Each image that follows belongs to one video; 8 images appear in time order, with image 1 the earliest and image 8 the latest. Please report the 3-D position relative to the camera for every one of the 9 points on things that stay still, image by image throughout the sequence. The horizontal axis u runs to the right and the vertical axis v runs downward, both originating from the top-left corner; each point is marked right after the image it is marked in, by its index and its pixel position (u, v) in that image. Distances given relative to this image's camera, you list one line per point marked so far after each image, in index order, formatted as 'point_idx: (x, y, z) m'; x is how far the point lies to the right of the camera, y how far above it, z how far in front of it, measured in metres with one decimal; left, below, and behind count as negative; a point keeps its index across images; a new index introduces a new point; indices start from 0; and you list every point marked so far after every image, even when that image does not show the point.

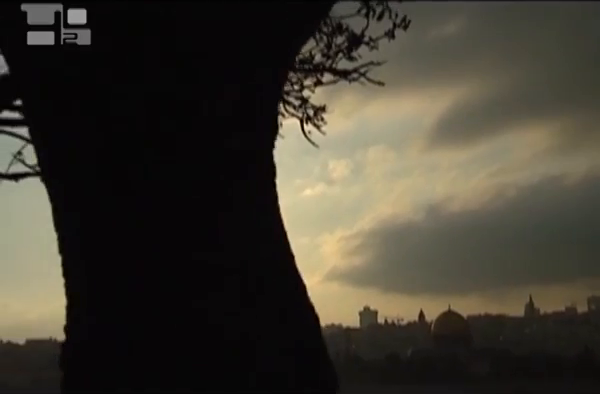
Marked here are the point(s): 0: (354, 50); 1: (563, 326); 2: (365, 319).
0: (+0.4, +1.0, +4.1) m
1: (+5.2, -2.5, +11.8) m
2: (+0.6, -1.2, +5.6) m
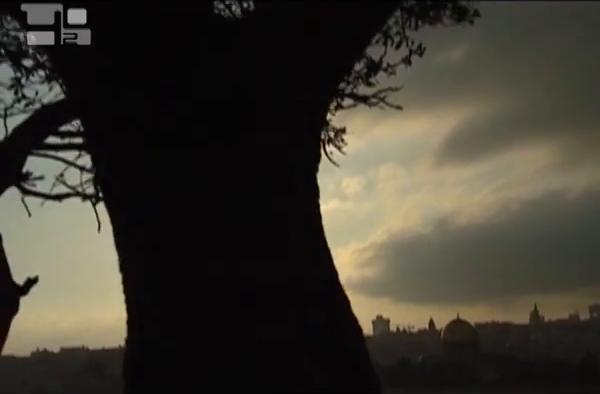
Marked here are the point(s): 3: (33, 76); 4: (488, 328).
0: (+0.5, +0.9, +4.4) m
1: (+5.5, -2.8, +12.0) m
2: (+0.8, -1.3, +5.8) m
3: (-1.9, +0.9, +4.1) m
4: (+4.2, -3.0, +13.1) m
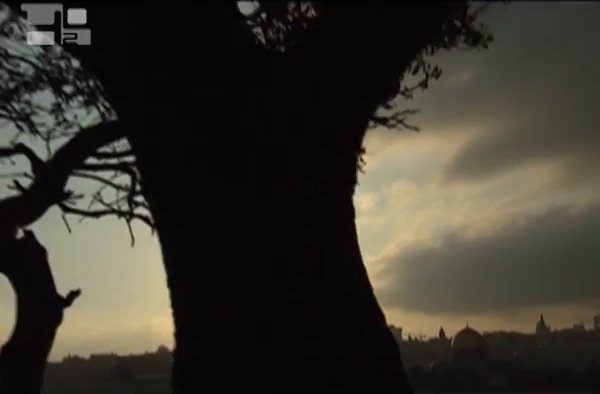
0: (+0.7, +0.8, +4.7) m
1: (+5.7, -3.0, +12.2) m
2: (+0.9, -1.5, +6.1) m
3: (-1.7, +0.7, +4.4) m
4: (+4.5, -3.2, +13.3) m
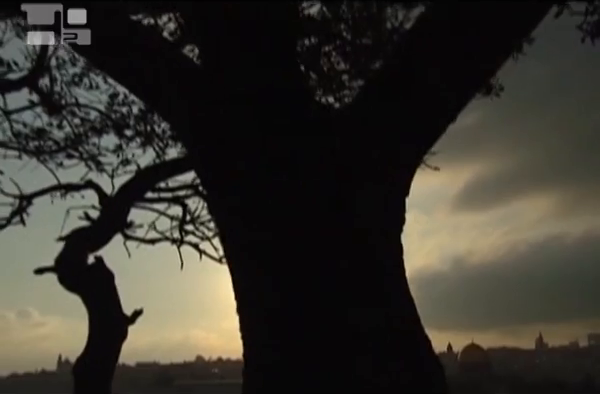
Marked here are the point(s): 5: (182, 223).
0: (+0.9, +0.5, +5.4) m
1: (+6.0, -3.5, +12.7) m
2: (+1.2, -1.8, +6.7) m
3: (-1.5, +0.5, +5.1) m
4: (+4.7, -3.7, +13.9) m
5: (-1.0, -0.2, +4.9) m
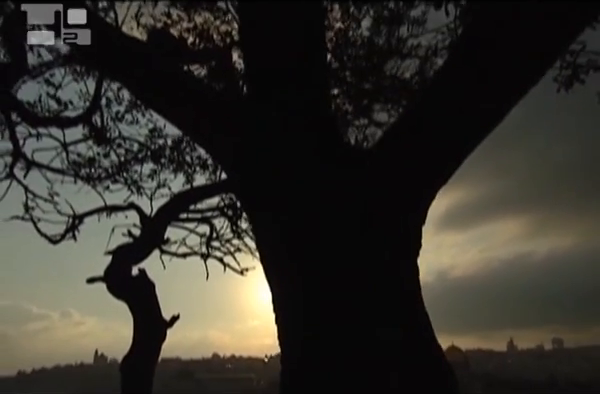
0: (+1.0, +0.3, +6.3) m
1: (+5.8, -3.8, +13.8) m
2: (+1.2, -2.0, +7.7) m
3: (-1.4, +0.3, +6.0) m
4: (+4.6, -4.0, +14.9) m
5: (-0.9, -0.4, +5.8) m
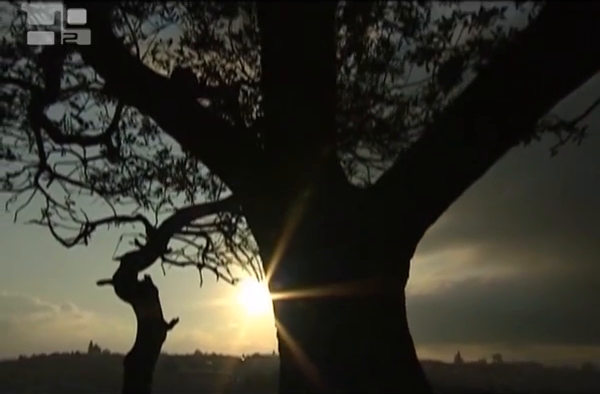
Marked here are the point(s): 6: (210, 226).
0: (+0.9, -0.1, +7.2) m
1: (+4.9, -4.4, +15.0) m
2: (+0.8, -2.3, +8.6) m
3: (-1.5, +0.1, +6.7) m
4: (+3.5, -4.5, +16.0) m
5: (-1.1, -0.6, +6.6) m
6: (-1.0, -0.3, +6.6) m
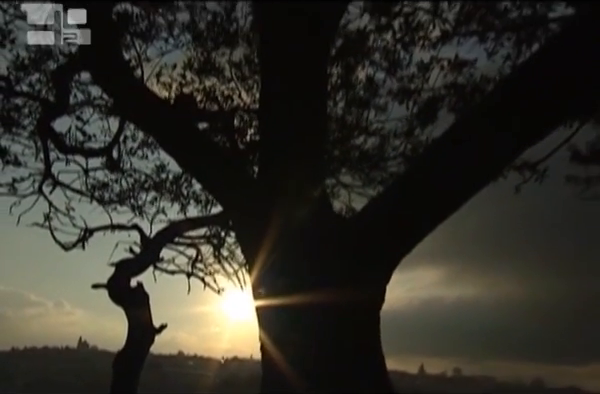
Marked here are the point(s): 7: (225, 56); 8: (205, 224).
0: (+0.7, -0.4, +7.7) m
1: (+4.3, -4.9, +15.6) m
2: (+0.4, -2.6, +9.1) m
3: (-1.7, 0.0, +7.2) m
4: (+2.9, -4.9, +16.6) m
5: (-1.3, -0.8, +7.1) m
6: (-1.2, -0.5, +7.1) m
7: (-0.9, +1.7, +6.8) m
8: (-1.1, -0.3, +6.9) m
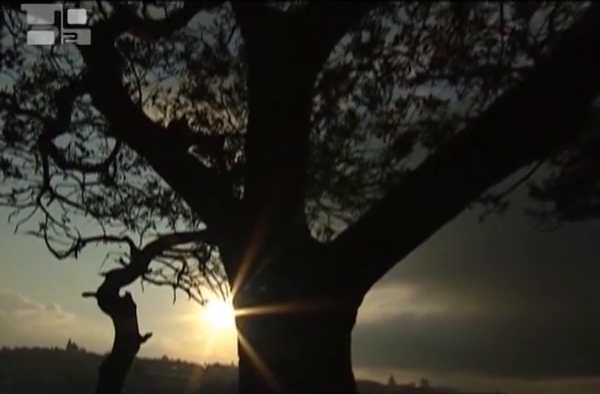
0: (+0.4, -0.7, +8.2) m
1: (+3.7, -5.4, +16.1) m
2: (+0.1, -2.9, +9.6) m
3: (-1.9, -0.2, +7.6) m
4: (+2.3, -5.3, +17.1) m
5: (-1.6, -1.0, +7.5) m
6: (-1.5, -0.7, +7.6) m
7: (-1.0, +1.4, +7.3) m
8: (-1.4, -0.5, +7.4) m
